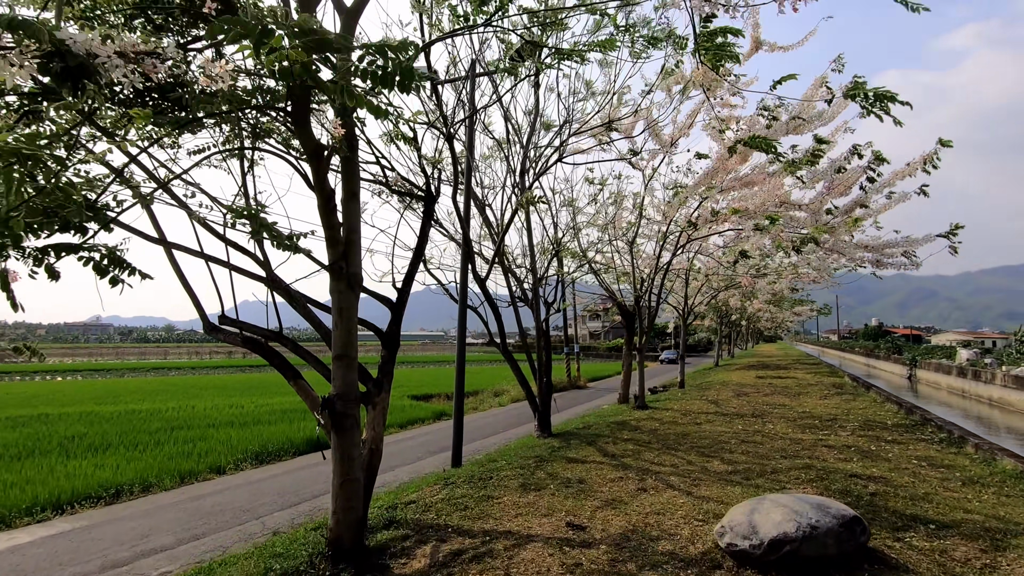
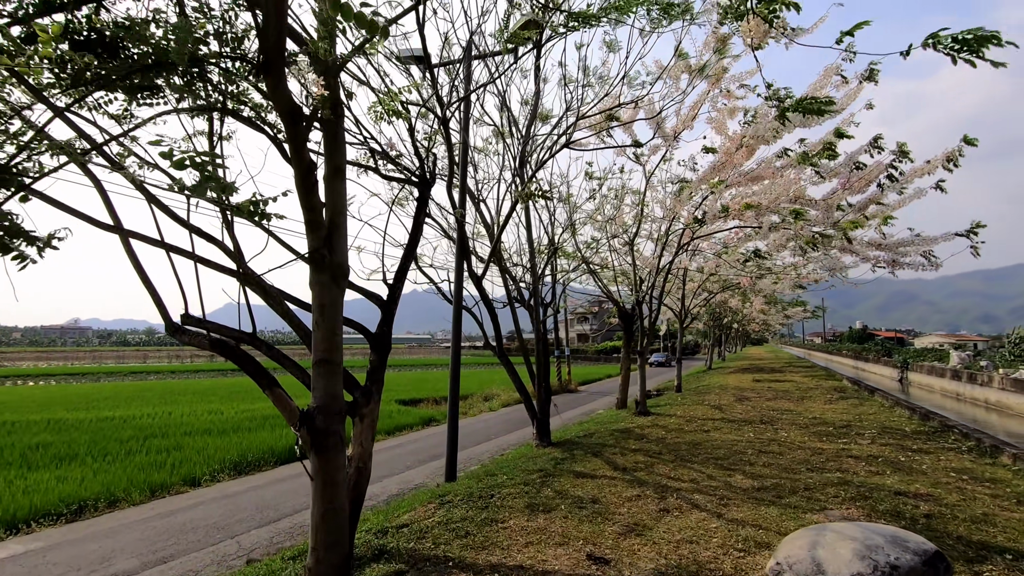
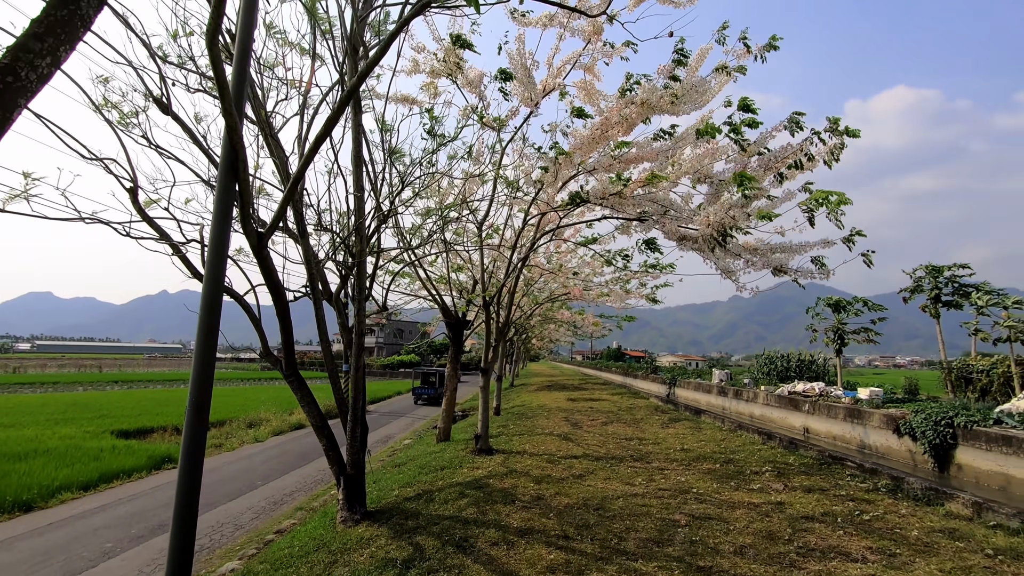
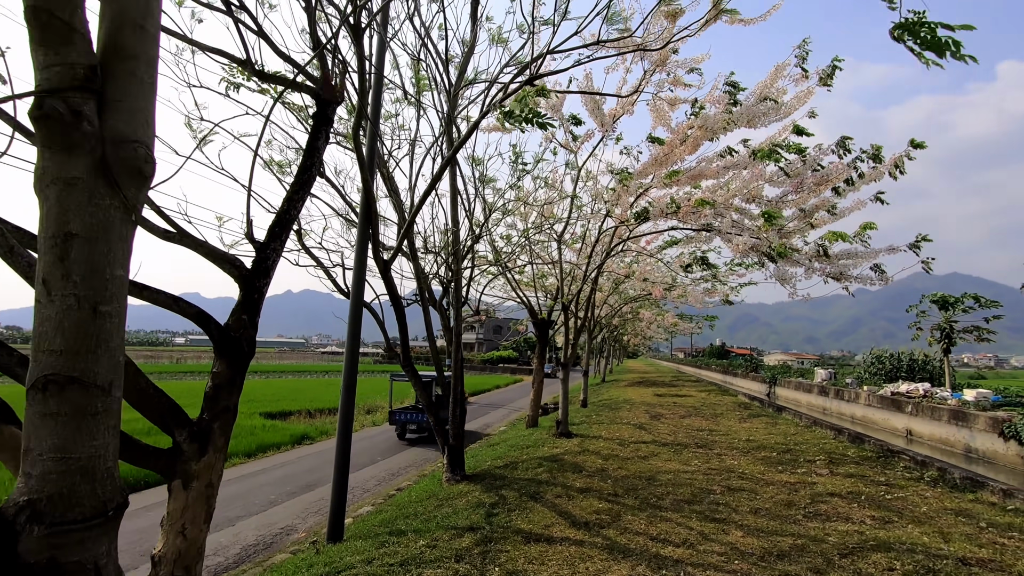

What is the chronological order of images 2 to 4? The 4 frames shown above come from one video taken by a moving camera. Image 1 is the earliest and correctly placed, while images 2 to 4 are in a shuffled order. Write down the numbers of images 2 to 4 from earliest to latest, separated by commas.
2, 4, 3
